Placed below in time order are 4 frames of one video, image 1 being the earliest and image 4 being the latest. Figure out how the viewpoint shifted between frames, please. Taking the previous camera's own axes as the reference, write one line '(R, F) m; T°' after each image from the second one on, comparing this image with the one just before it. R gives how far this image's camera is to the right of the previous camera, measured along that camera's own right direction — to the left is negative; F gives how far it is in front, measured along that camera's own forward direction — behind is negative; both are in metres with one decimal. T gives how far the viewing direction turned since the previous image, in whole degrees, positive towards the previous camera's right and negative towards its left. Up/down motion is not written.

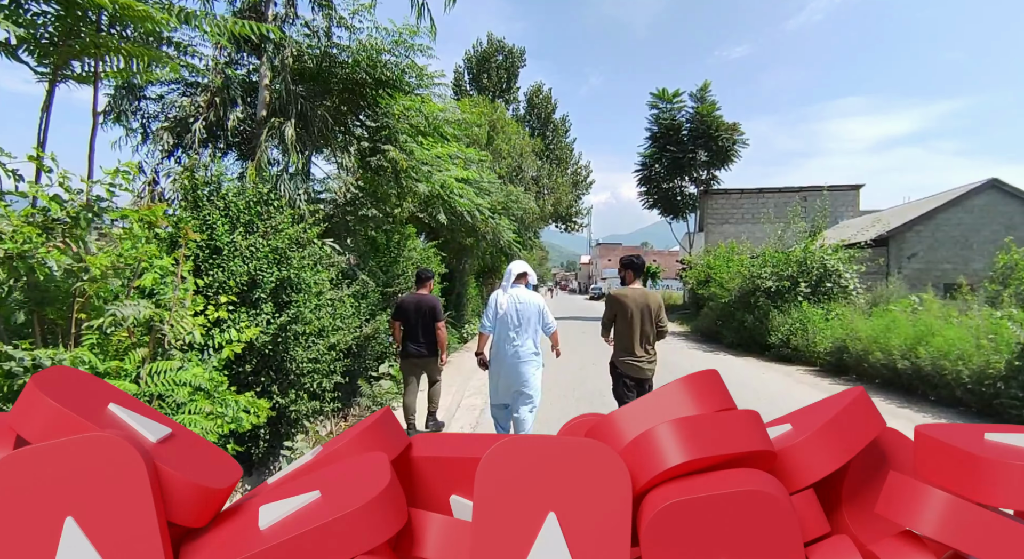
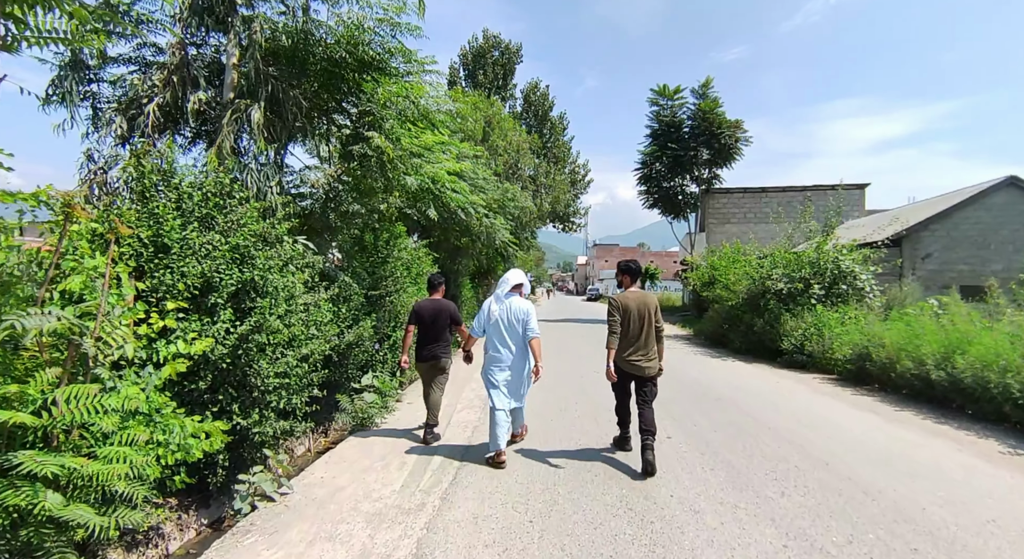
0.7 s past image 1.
(0.0, +0.7) m; 0°
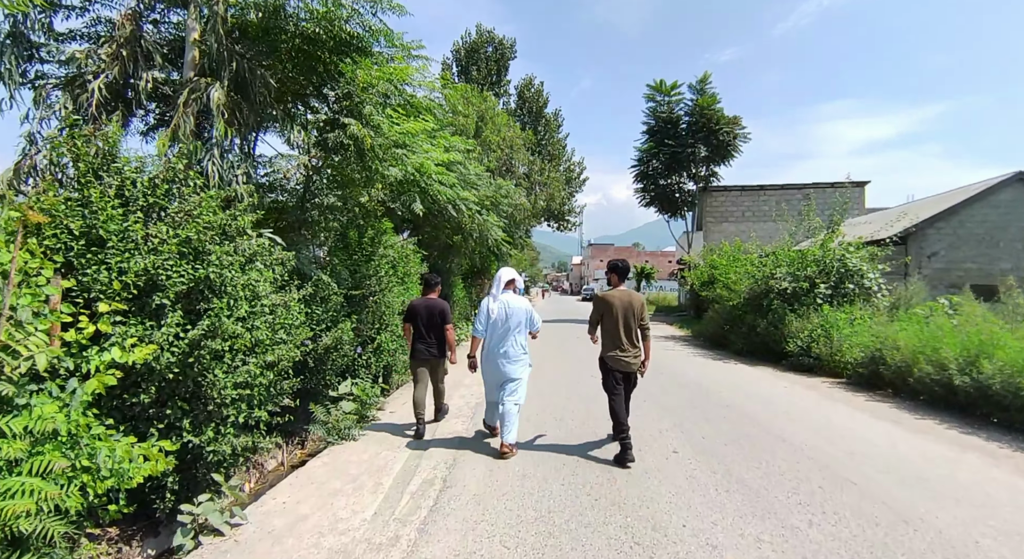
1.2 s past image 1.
(0.0, +0.5) m; +1°
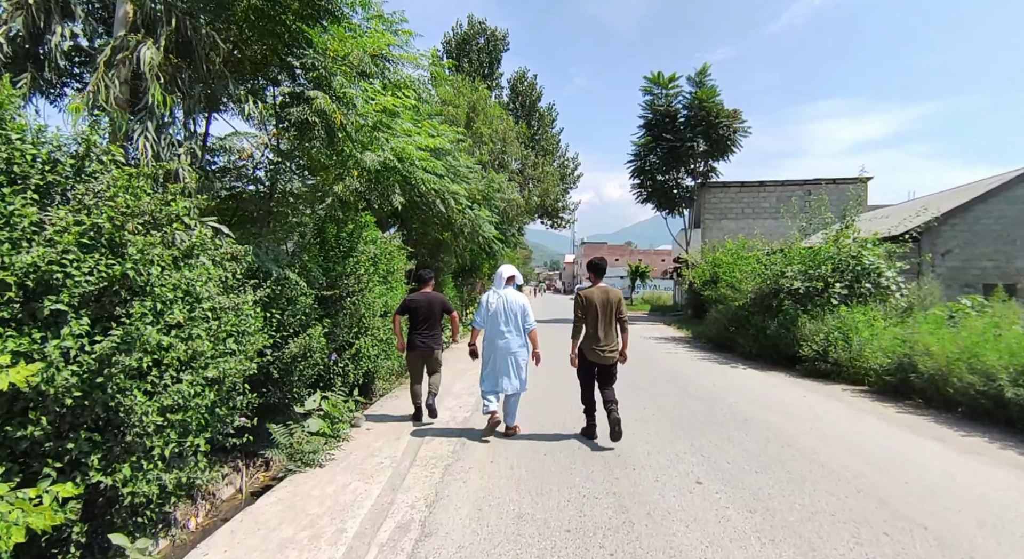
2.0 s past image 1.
(0.0, +0.8) m; +1°
